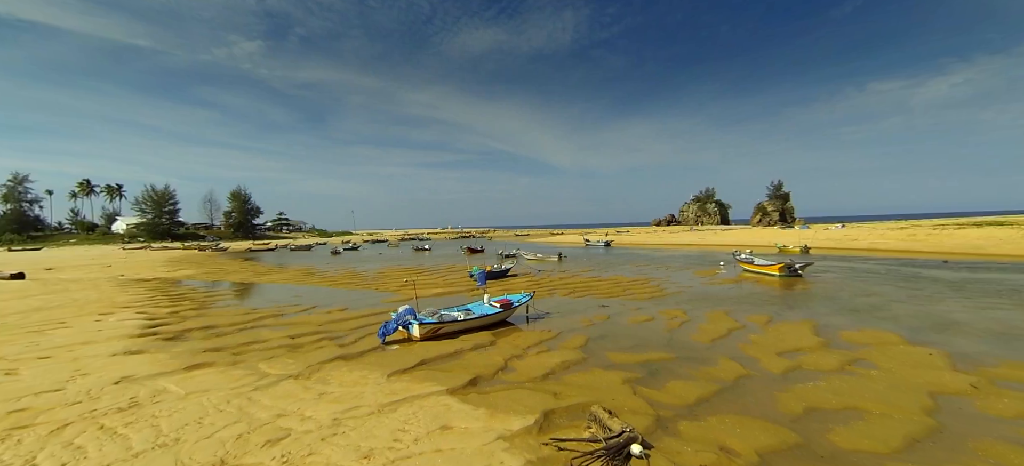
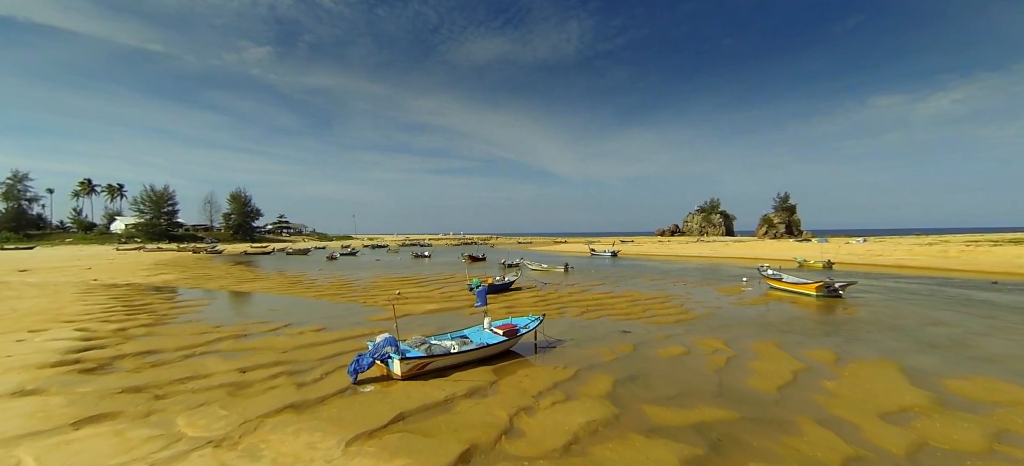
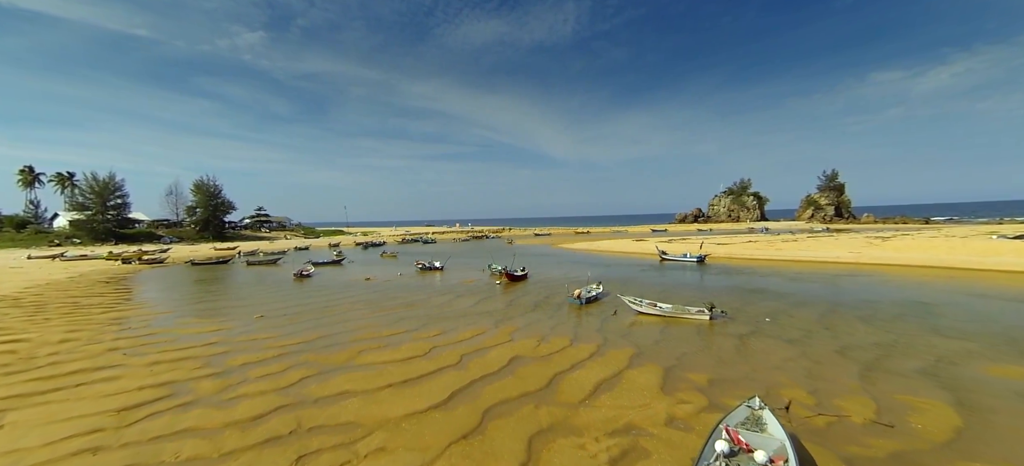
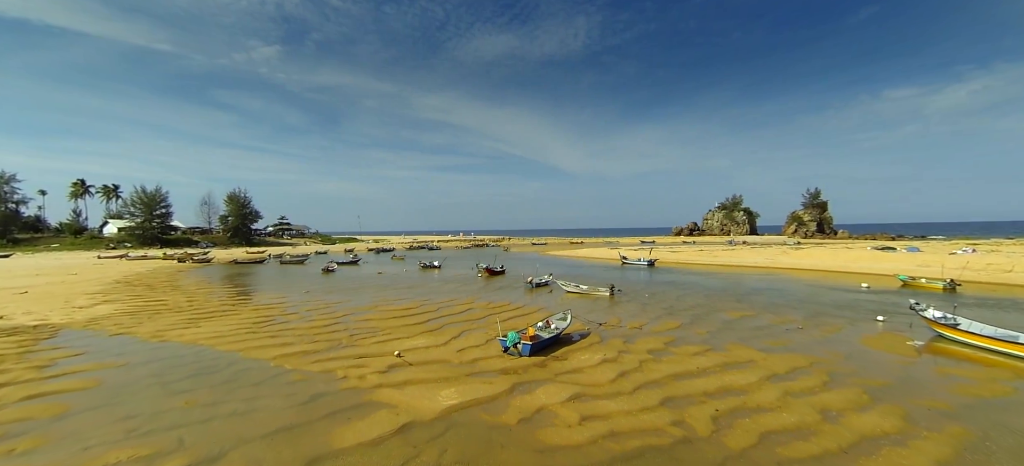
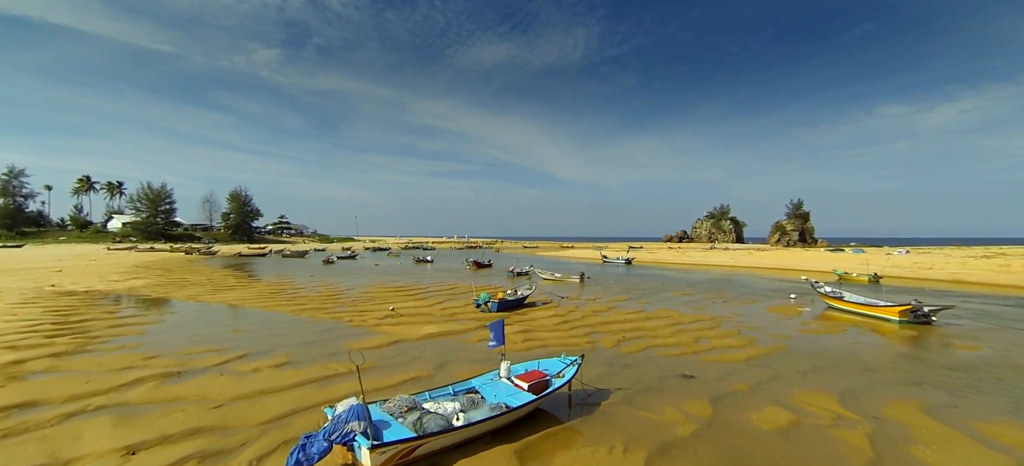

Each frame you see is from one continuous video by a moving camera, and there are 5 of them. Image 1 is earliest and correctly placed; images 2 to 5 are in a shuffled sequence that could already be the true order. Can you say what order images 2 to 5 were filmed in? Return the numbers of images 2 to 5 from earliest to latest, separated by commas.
2, 5, 4, 3
